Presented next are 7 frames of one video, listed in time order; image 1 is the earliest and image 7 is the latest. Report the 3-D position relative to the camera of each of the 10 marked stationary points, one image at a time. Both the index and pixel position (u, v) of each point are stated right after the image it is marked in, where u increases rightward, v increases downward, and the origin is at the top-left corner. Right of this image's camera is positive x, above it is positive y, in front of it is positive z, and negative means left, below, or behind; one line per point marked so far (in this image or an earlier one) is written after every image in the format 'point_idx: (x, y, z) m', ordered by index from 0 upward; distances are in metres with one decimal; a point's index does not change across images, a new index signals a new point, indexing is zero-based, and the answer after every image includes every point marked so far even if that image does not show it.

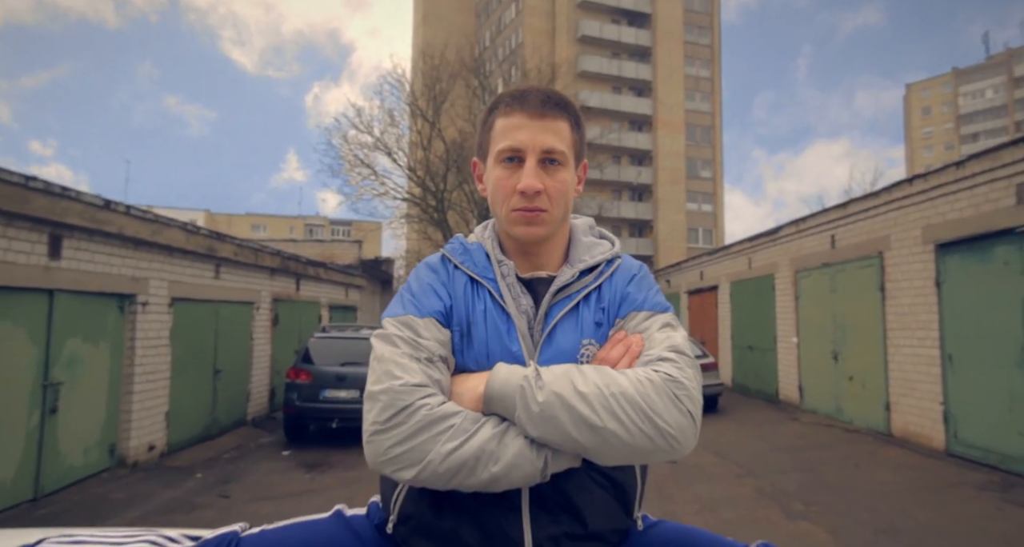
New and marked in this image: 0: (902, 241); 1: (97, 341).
0: (+6.9, +0.6, +9.4) m
1: (-6.0, -1.0, +7.7) m
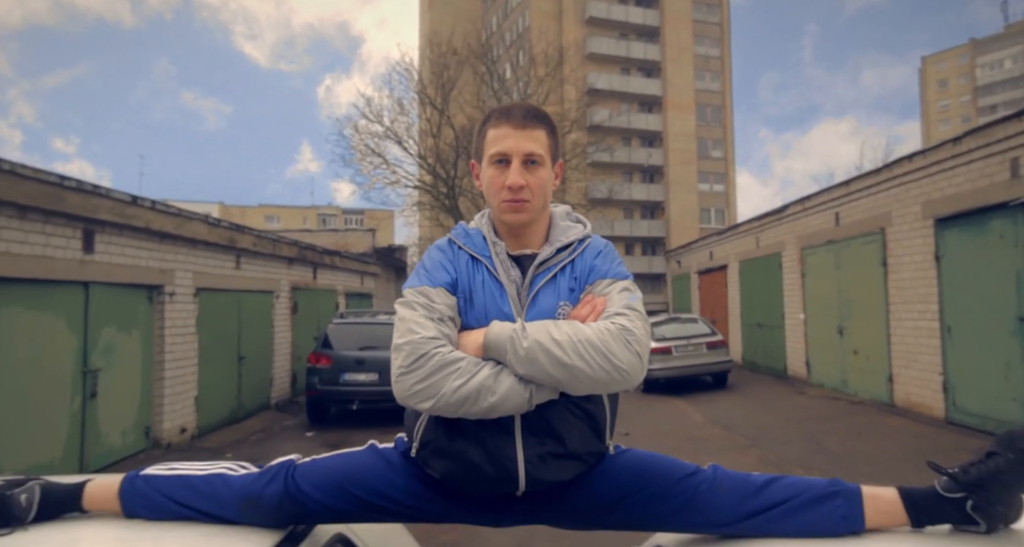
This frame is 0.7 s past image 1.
0: (+7.0, +1.0, +9.5) m
1: (-5.9, -0.9, +8.1) m
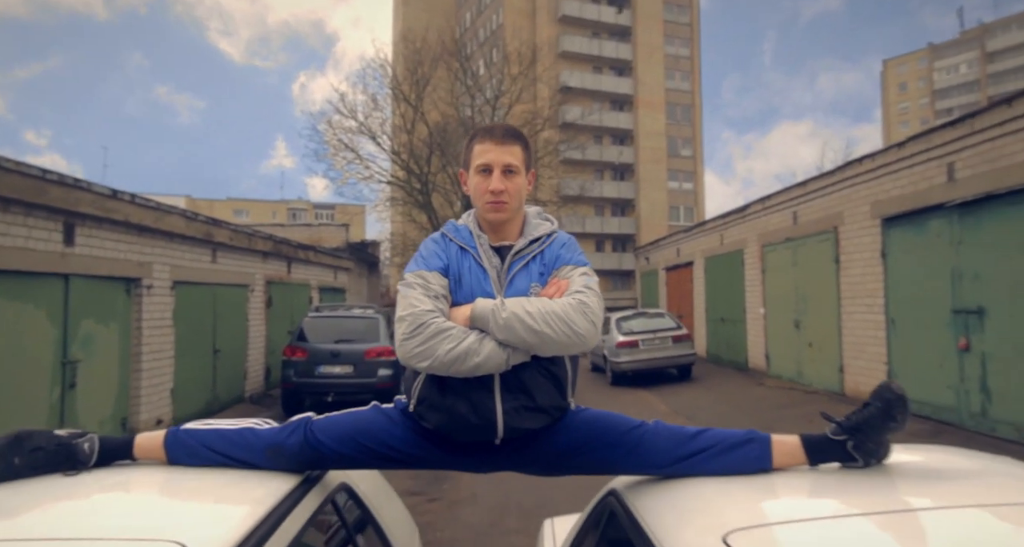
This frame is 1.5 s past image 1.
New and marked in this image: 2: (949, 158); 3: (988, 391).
0: (+6.6, +1.1, +10.2) m
1: (-6.3, -0.8, +8.2) m
2: (+6.5, +1.7, +7.9) m
3: (+6.5, -1.6, +7.3) m
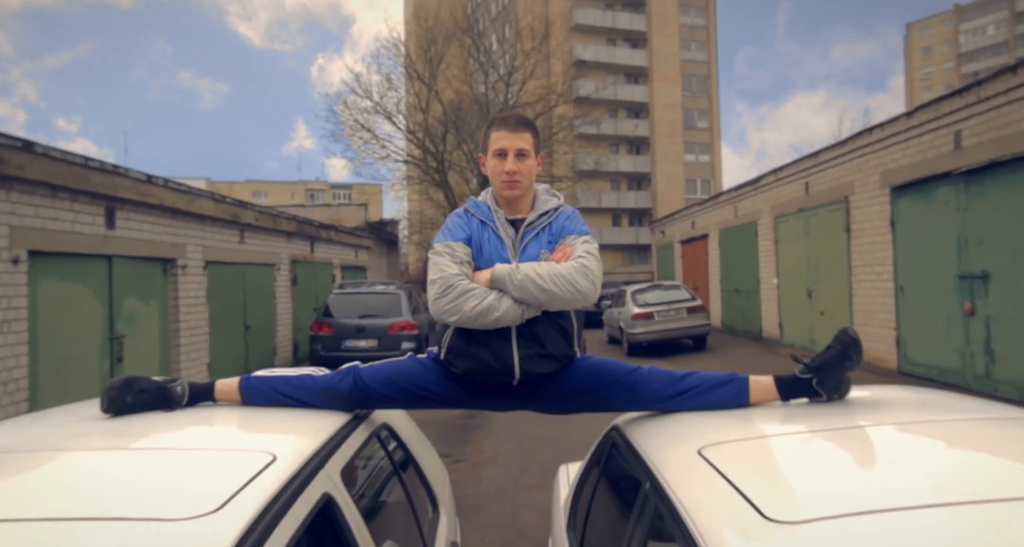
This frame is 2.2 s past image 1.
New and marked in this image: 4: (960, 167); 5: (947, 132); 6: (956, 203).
0: (+6.8, +1.7, +10.2) m
1: (-6.0, -0.4, +8.7) m
2: (+6.7, +2.2, +8.0) m
3: (+6.8, -1.1, +7.5) m
4: (+6.7, +1.6, +7.9) m
5: (+6.7, +2.2, +8.1) m
6: (+6.8, +1.1, +8.0) m
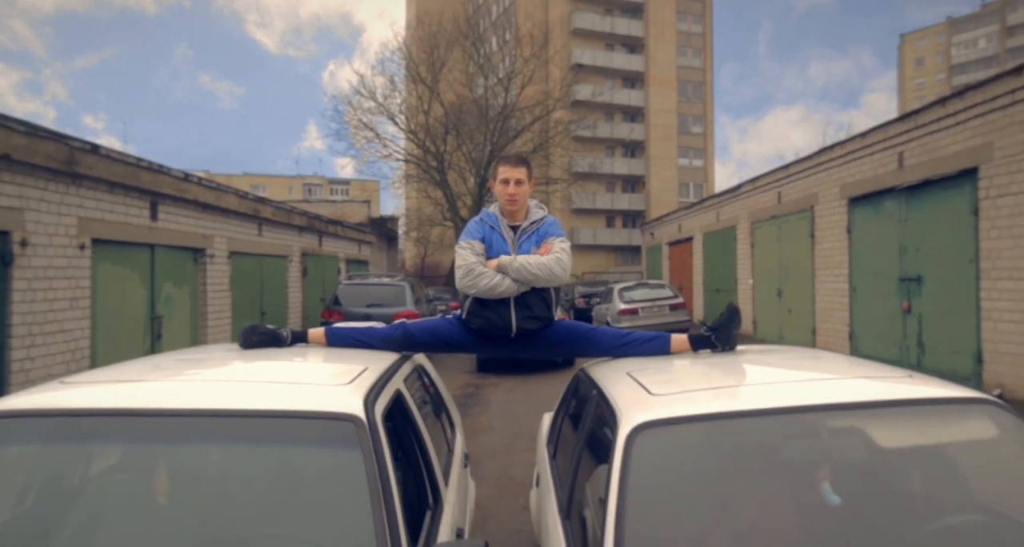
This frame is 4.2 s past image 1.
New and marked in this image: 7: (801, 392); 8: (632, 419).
0: (+6.8, +1.6, +11.4) m
1: (-6.1, -0.2, +9.7) m
2: (+6.7, +2.2, +9.1) m
3: (+6.7, -1.2, +8.6) m
4: (+6.7, +1.5, +9.0) m
5: (+6.7, +2.1, +9.3) m
6: (+6.7, +1.0, +9.2) m
7: (+1.2, -0.5, +2.3) m
8: (+0.5, -0.6, +2.2) m
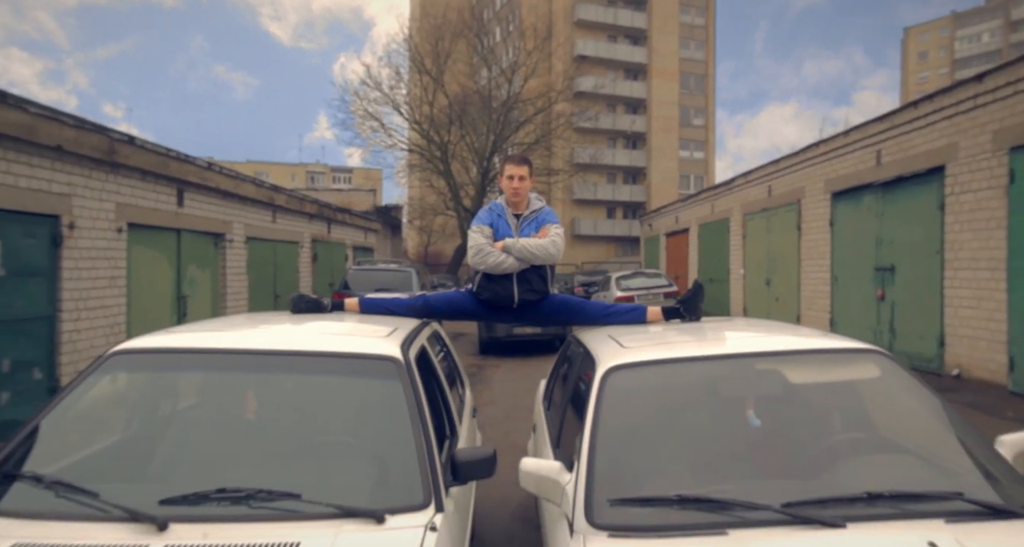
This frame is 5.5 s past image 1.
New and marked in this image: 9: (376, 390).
0: (+6.8, +1.9, +12.0) m
1: (-6.1, +0.1, +10.4) m
2: (+6.7, +2.4, +9.7) m
3: (+6.7, -1.0, +9.3) m
4: (+6.7, +1.7, +9.6) m
5: (+6.7, +2.3, +9.9) m
6: (+6.8, +1.2, +9.8) m
7: (+1.3, -0.4, +2.9) m
8: (+0.5, -0.5, +2.9) m
9: (-0.7, -0.6, +2.7) m
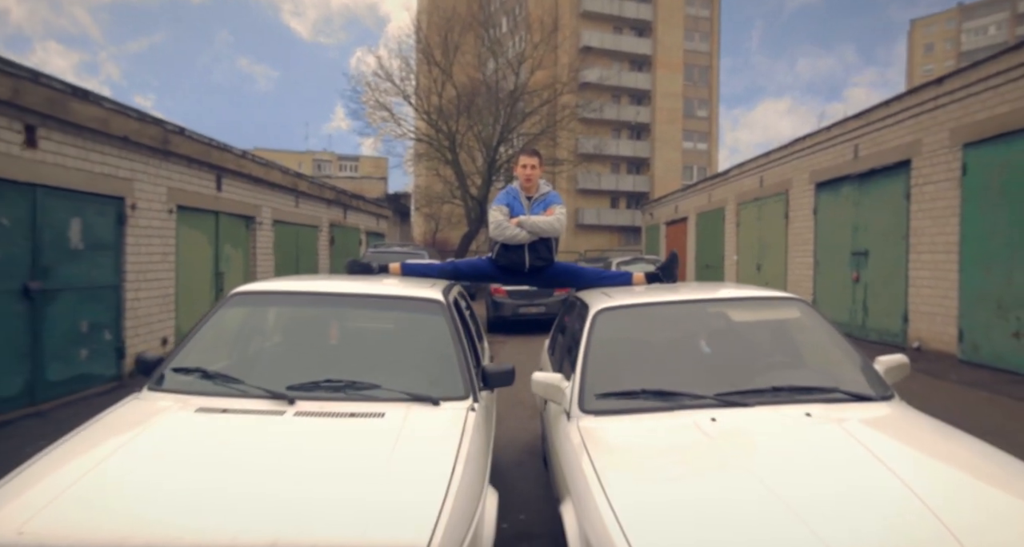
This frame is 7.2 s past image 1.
0: (+7.0, +2.2, +12.9) m
1: (-5.9, +0.6, +11.4) m
2: (+6.9, +2.7, +10.5) m
3: (+6.8, -0.7, +10.2) m
4: (+6.9, +2.0, +10.5) m
5: (+6.9, +2.6, +10.7) m
6: (+6.9, +1.5, +10.7) m
7: (+1.4, -0.2, +3.9) m
8: (+0.6, -0.3, +3.8) m
9: (-0.6, -0.4, +3.7) m
